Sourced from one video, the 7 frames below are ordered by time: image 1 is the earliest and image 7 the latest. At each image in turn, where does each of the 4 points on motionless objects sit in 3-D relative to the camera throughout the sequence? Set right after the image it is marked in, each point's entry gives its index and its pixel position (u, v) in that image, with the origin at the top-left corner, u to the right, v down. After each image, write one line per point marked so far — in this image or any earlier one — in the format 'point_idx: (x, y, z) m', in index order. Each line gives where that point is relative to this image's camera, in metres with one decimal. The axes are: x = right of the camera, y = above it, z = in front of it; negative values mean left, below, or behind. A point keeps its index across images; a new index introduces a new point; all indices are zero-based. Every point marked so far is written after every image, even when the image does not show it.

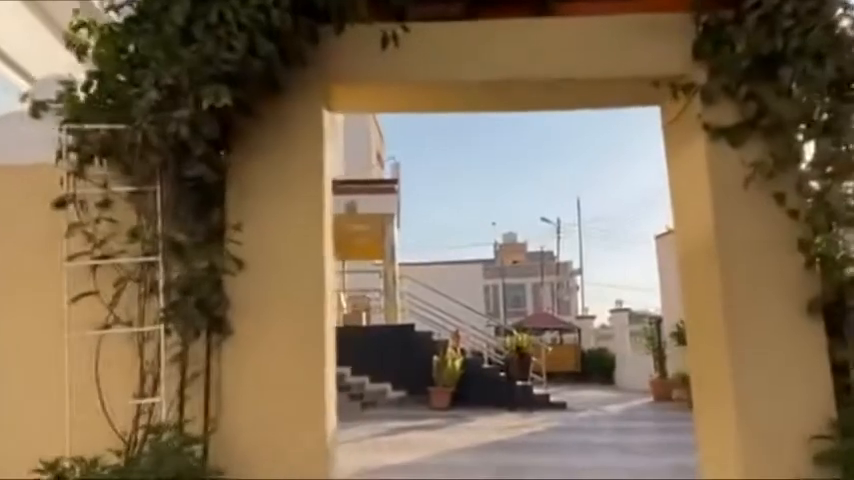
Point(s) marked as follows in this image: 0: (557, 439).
0: (+1.7, -2.7, +8.9) m
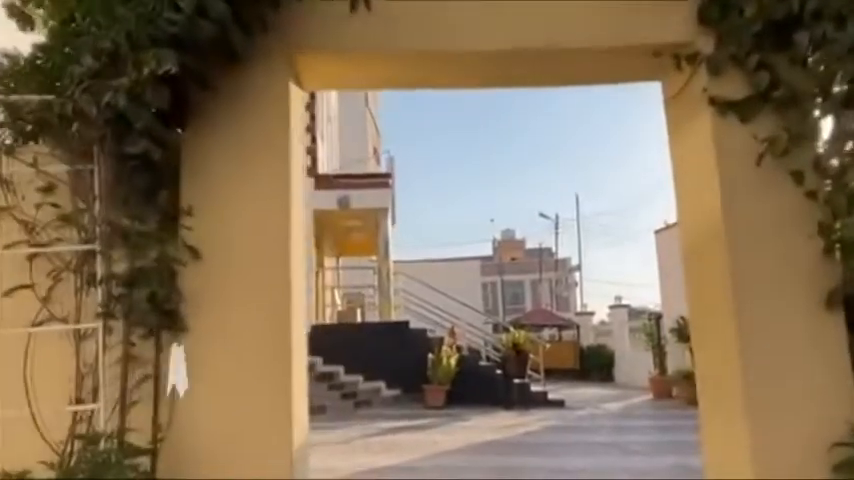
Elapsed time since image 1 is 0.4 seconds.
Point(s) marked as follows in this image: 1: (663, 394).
0: (+1.7, -2.6, +8.6) m
1: (+5.2, -3.4, +14.7) m
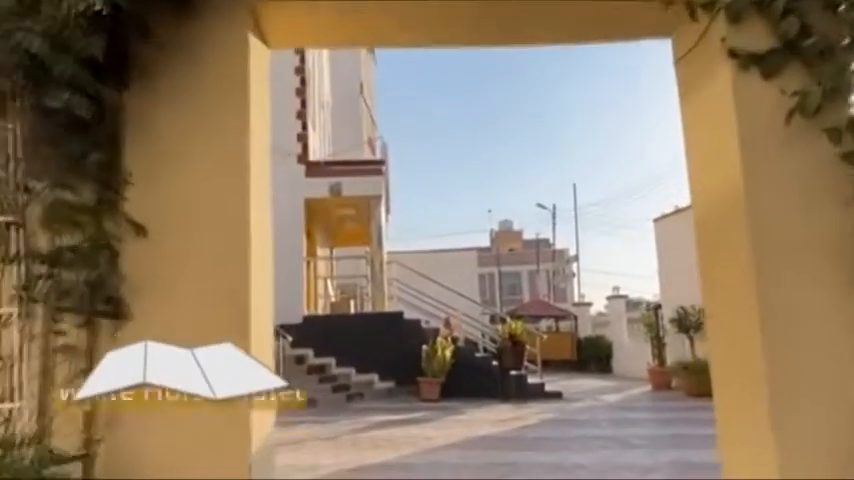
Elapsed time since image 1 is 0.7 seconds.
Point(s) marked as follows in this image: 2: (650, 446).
0: (+1.6, -2.4, +8.3) m
1: (+5.0, -3.1, +14.4) m
2: (+2.5, -2.3, +7.5) m
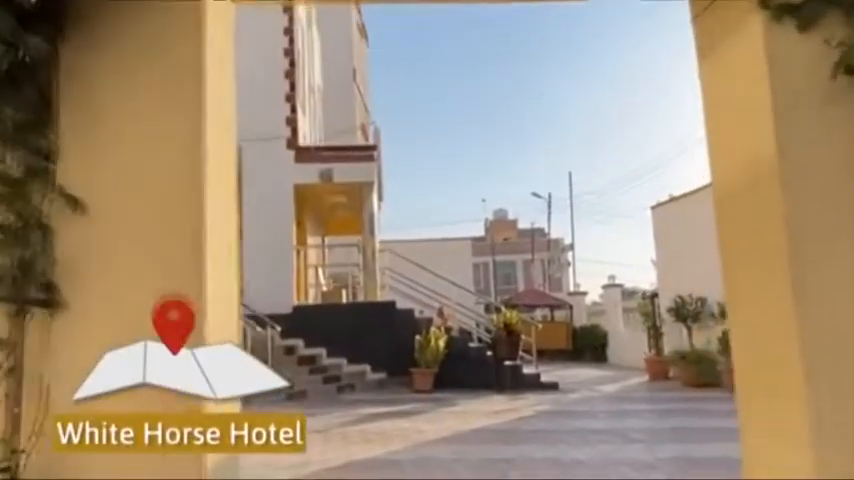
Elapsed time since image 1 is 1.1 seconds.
0: (+1.5, -2.2, +8.1) m
1: (+4.9, -2.9, +14.2) m
2: (+2.4, -2.2, +7.2) m
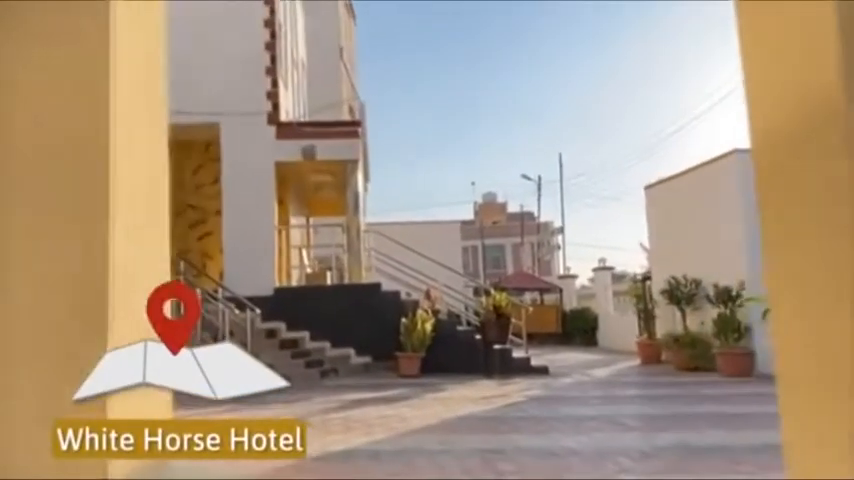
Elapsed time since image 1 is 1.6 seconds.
0: (+1.3, -2.0, +7.7) m
1: (+4.6, -2.5, +13.9) m
2: (+2.2, -1.9, +6.8) m
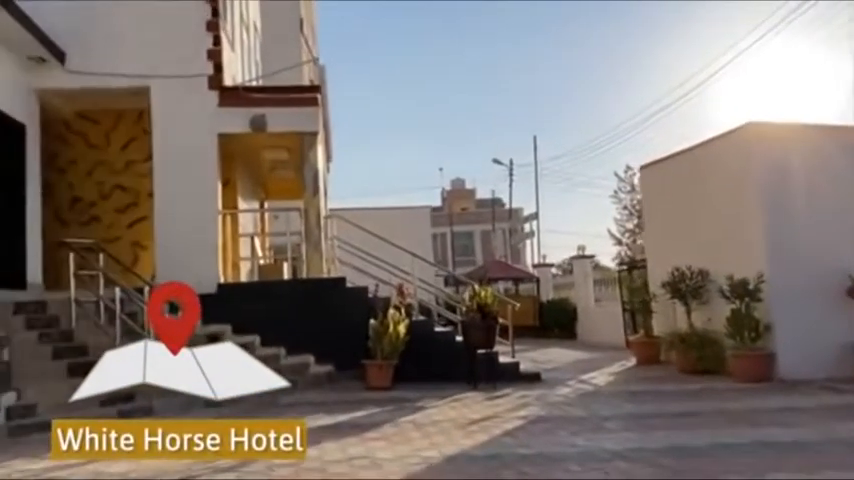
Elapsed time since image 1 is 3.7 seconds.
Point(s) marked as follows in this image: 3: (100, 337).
0: (+1.1, -1.8, +6.0) m
1: (+4.1, -2.2, +12.4) m
2: (+2.1, -1.8, +5.2) m
3: (-4.1, -1.2, +8.3) m
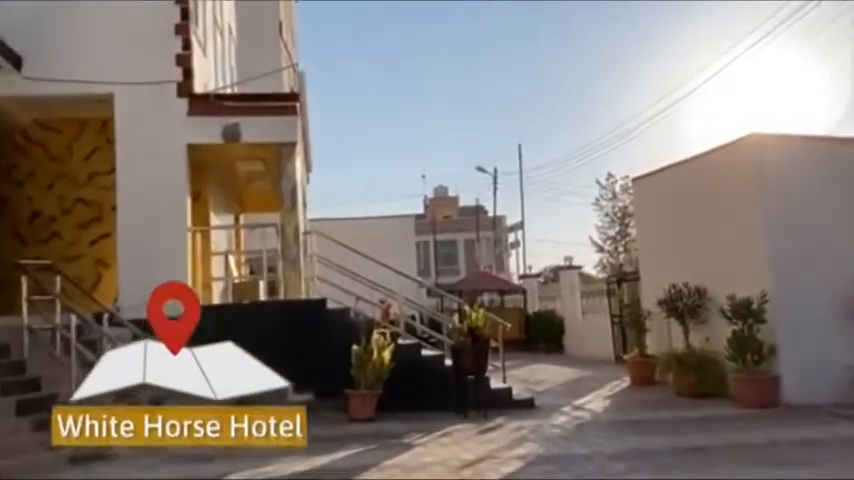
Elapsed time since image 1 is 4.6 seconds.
0: (+1.0, -2.1, +5.4) m
1: (+3.9, -2.5, +11.8) m
2: (+2.0, -2.0, +4.6) m
3: (-4.2, -1.5, +7.6) m
